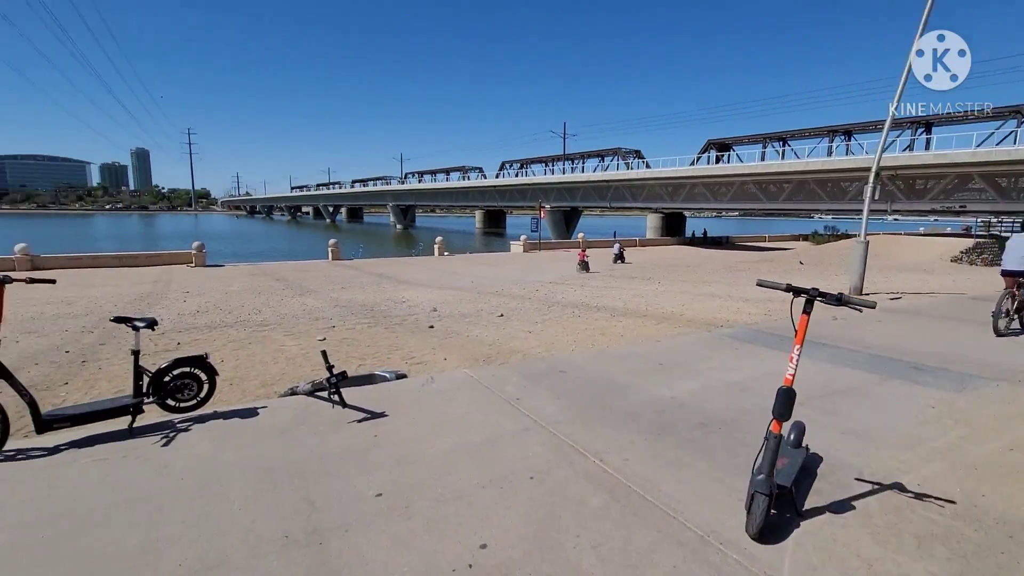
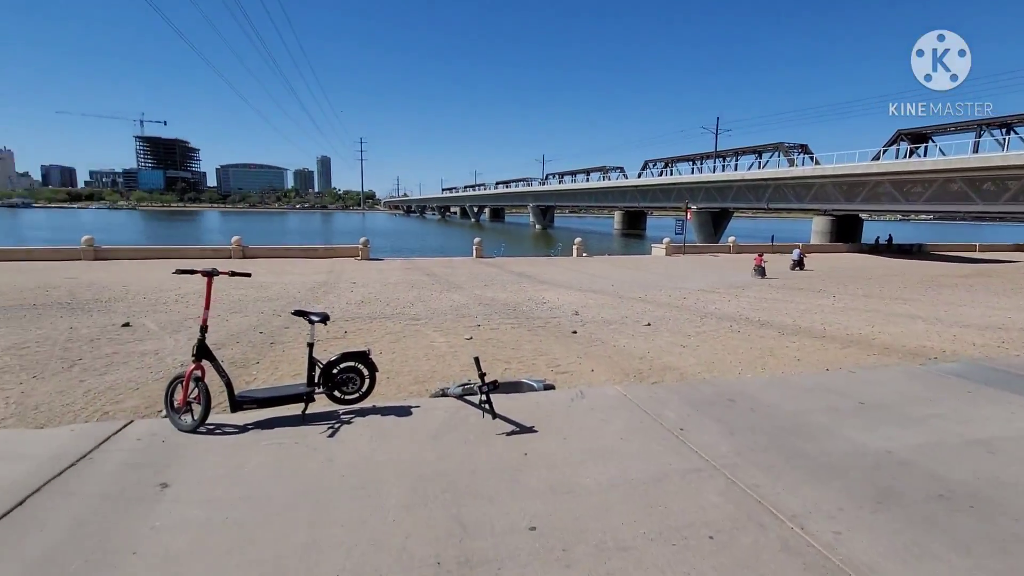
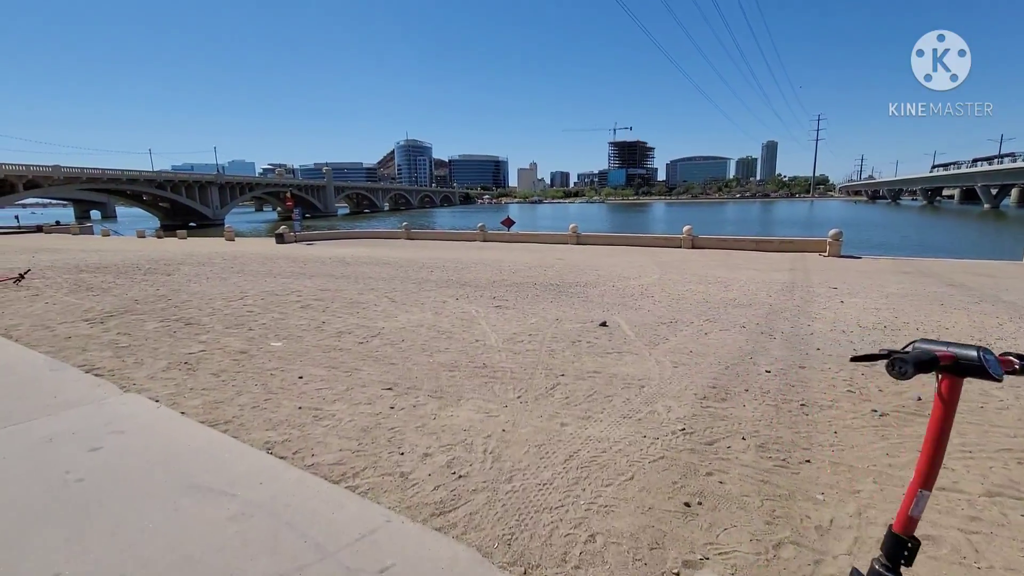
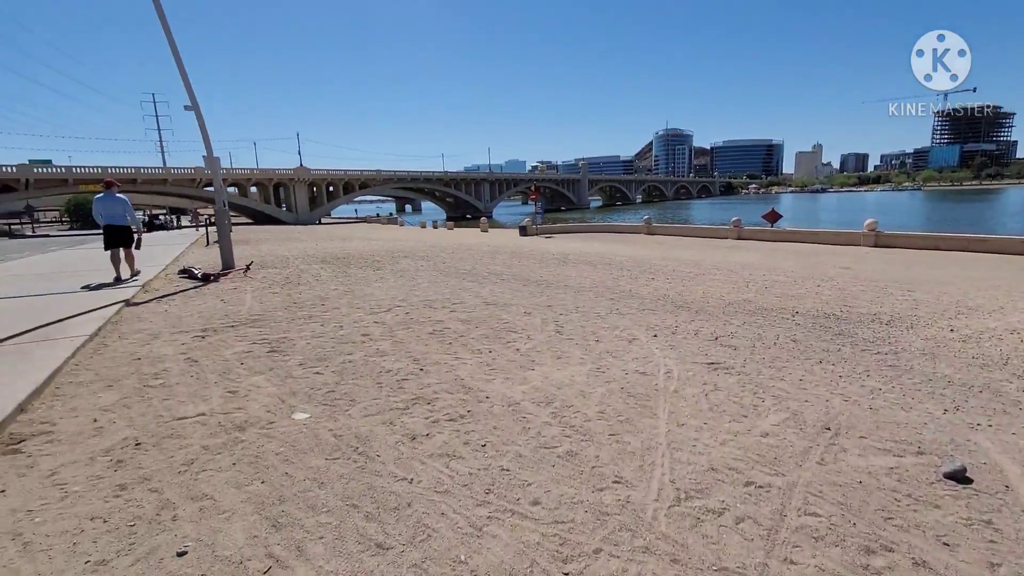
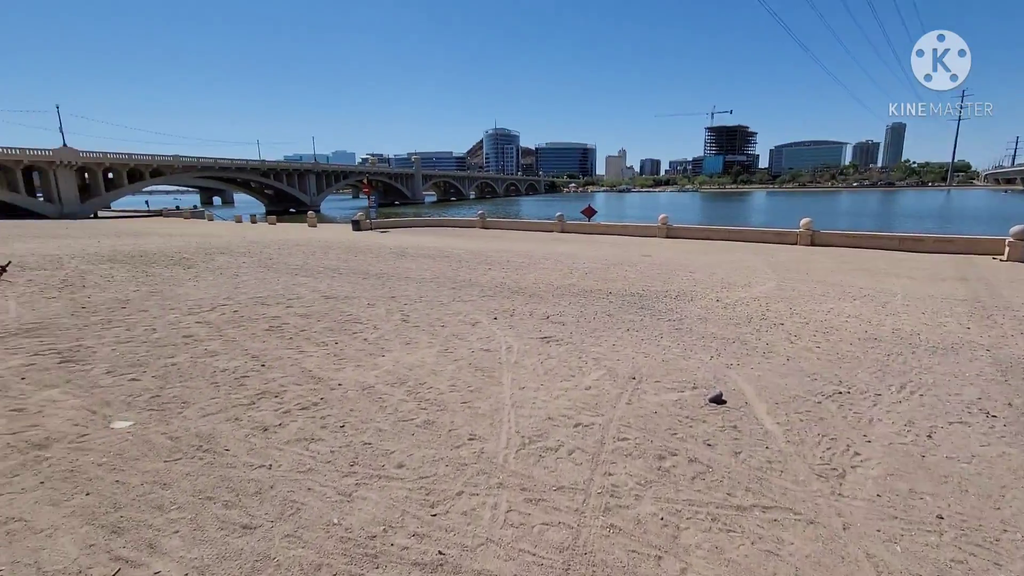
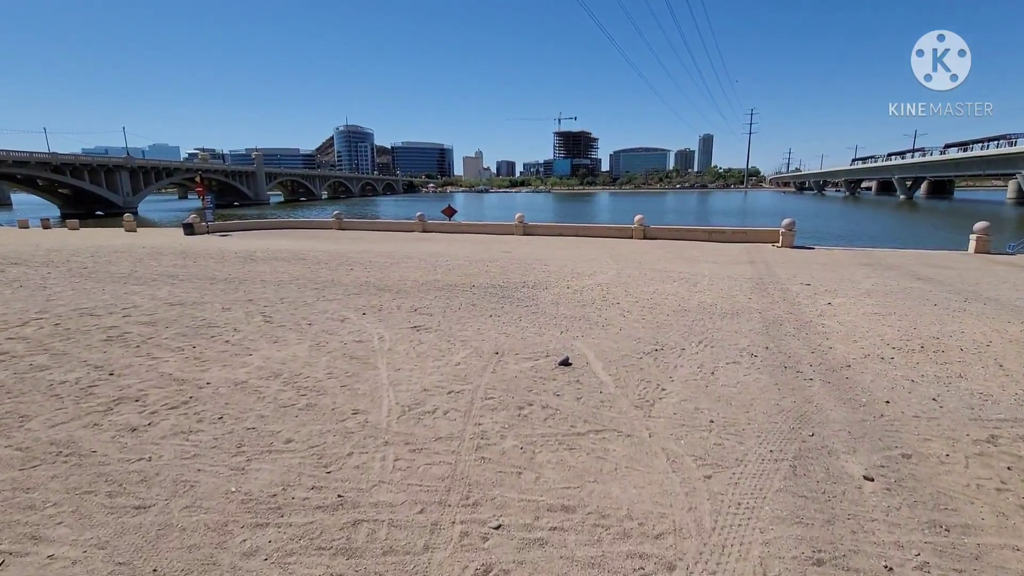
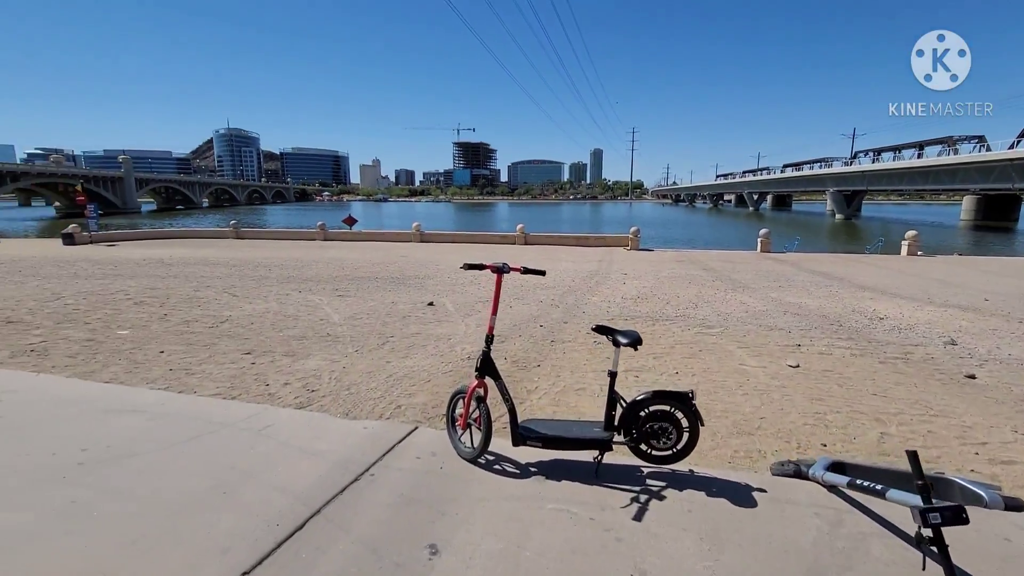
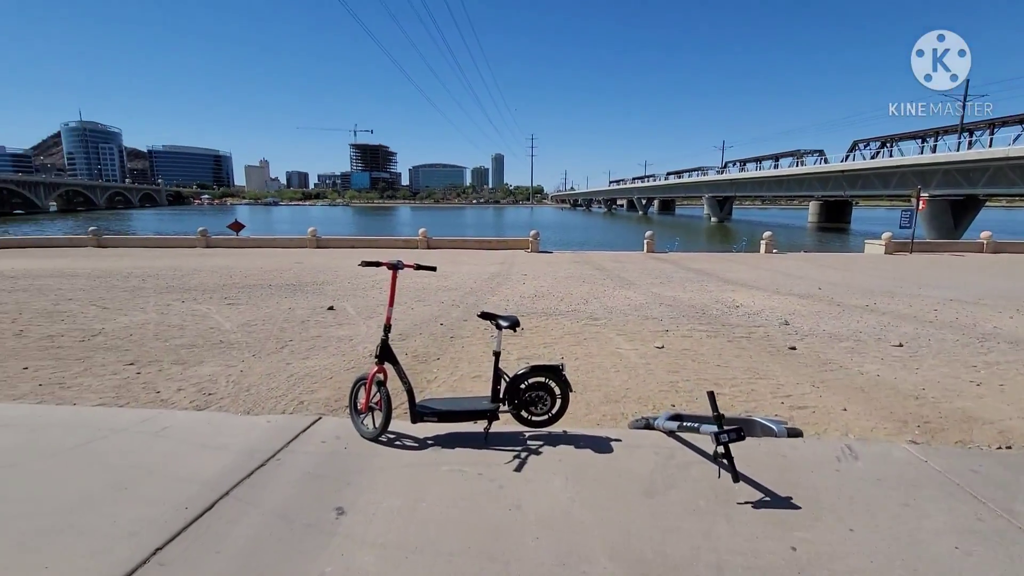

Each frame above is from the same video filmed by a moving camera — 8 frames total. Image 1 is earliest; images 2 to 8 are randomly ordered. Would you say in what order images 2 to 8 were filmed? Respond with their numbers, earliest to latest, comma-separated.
2, 8, 7, 3, 6, 5, 4
